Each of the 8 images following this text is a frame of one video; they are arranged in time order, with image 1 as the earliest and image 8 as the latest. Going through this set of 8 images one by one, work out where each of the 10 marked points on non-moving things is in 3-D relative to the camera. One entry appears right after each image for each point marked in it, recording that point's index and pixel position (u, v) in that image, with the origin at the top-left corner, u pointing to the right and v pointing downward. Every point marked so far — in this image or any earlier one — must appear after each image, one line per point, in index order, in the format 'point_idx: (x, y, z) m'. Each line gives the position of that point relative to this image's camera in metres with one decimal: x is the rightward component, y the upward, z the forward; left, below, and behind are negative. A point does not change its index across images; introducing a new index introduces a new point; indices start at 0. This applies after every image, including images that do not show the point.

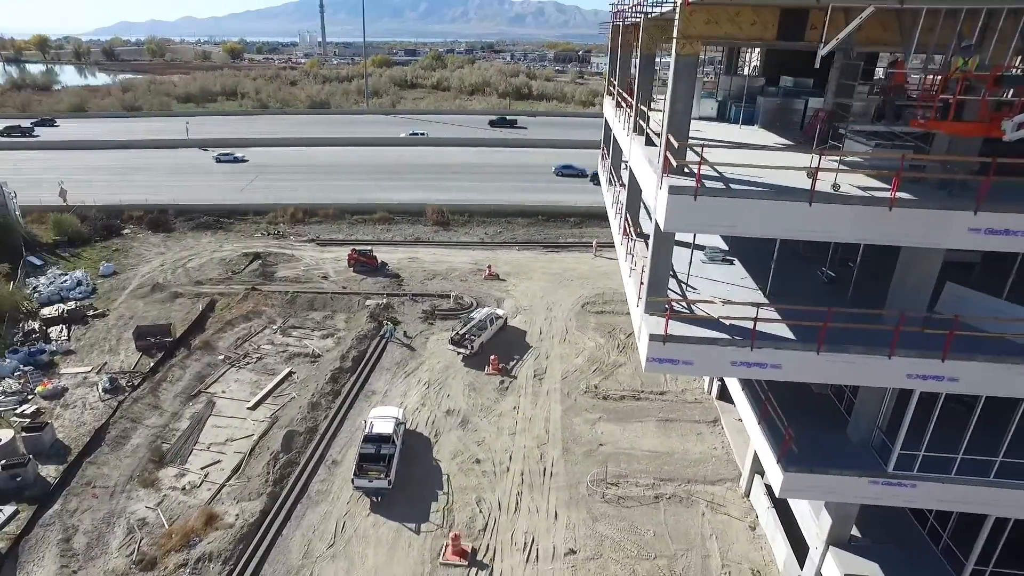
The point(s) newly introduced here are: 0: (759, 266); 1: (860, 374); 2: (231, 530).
0: (+5.3, +0.5, +15.4) m
1: (+5.8, -1.4, +11.8) m
2: (-7.4, -6.4, +19.2) m
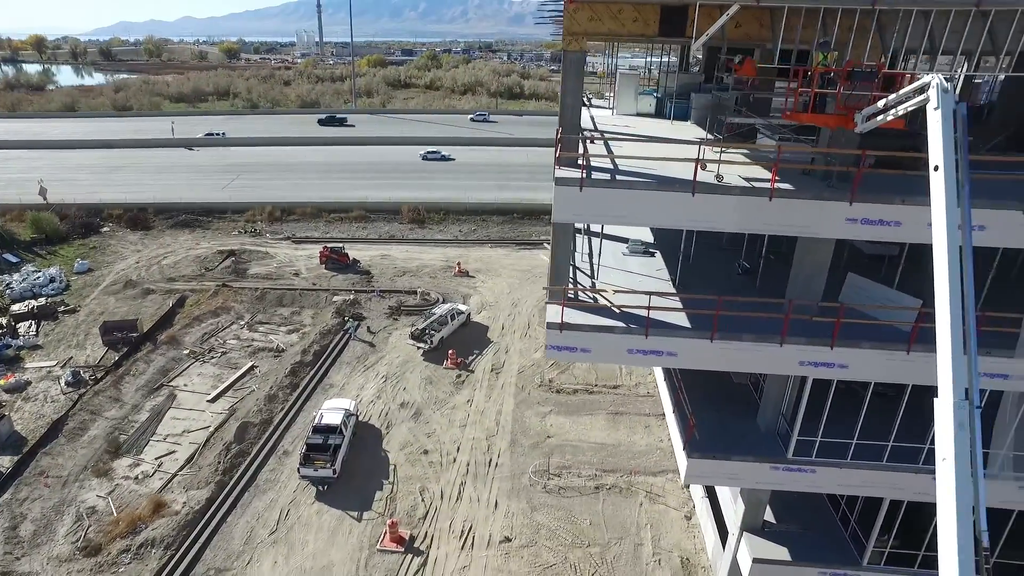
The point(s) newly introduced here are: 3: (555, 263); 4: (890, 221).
0: (+3.7, +0.7, +15.9) m
1: (+4.1, -1.2, +12.2) m
2: (-9.1, -6.2, +19.6) m
3: (+0.7, +0.4, +13.0) m
4: (+5.8, +1.0, +11.0) m
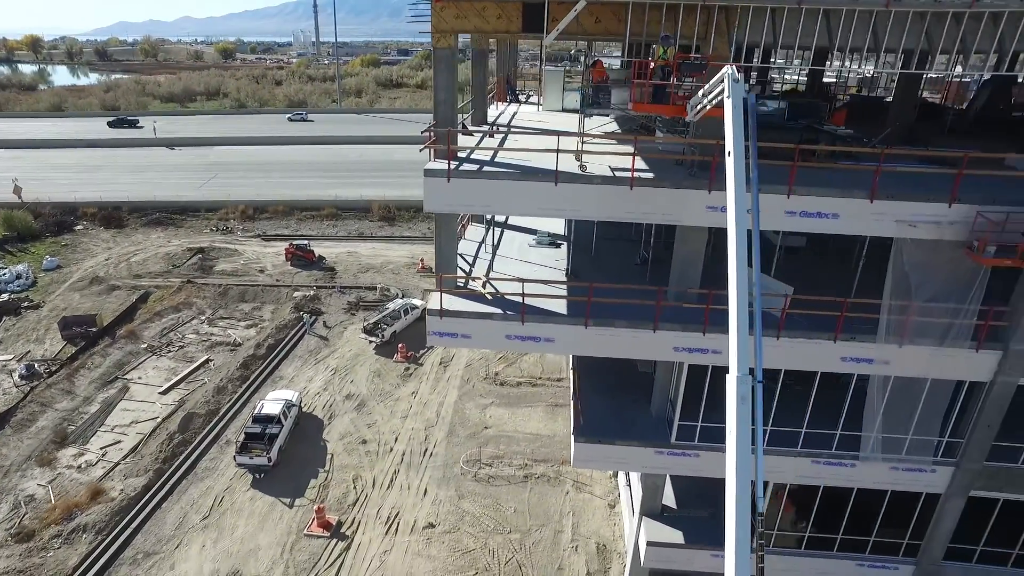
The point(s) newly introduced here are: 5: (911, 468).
0: (+1.6, +0.9, +16.3) m
1: (+2.0, -1.0, +12.7) m
2: (-11.1, -6.0, +20.2) m
3: (-1.4, +0.7, +13.5) m
4: (+3.7, +1.3, +11.5) m
5: (+7.4, -3.3, +13.2) m
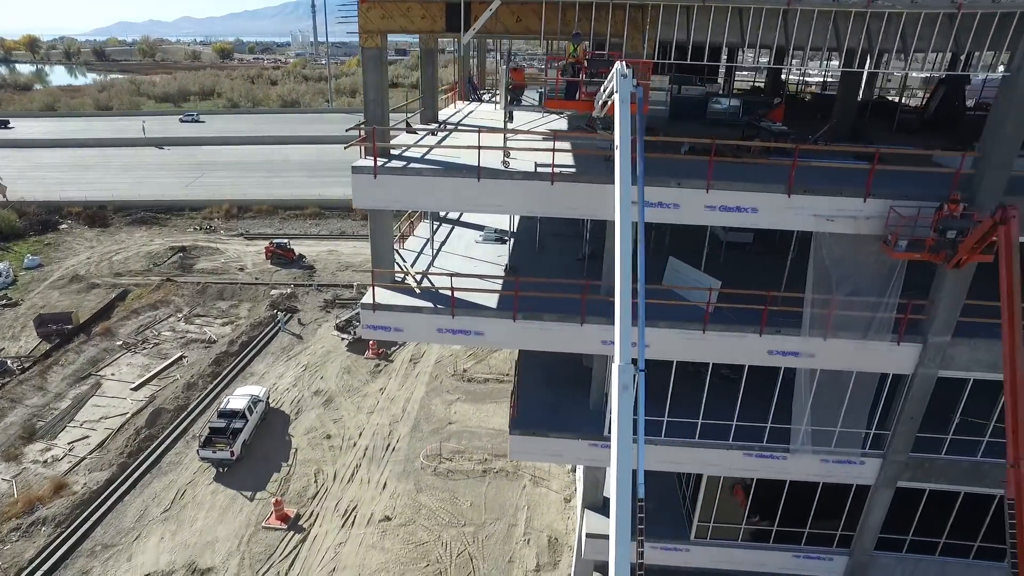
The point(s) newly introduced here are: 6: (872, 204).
0: (+0.4, +1.0, +16.6) m
1: (+0.8, -0.9, +12.9) m
2: (-12.3, -5.9, +20.4) m
3: (-2.6, +0.8, +13.8) m
4: (+2.5, +1.4, +11.7) m
5: (+6.2, -3.2, +13.4) m
6: (+5.7, +1.3, +11.2) m
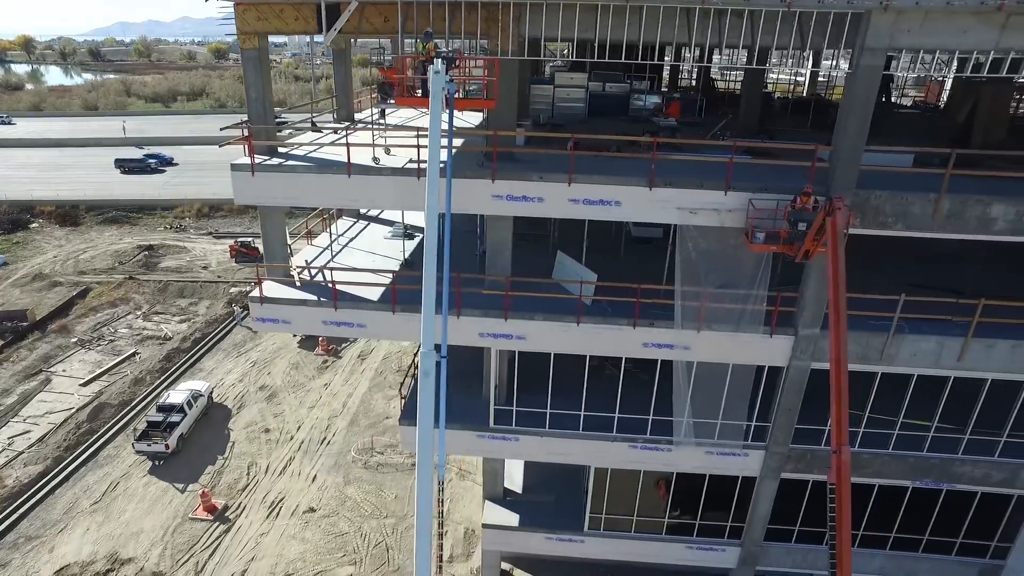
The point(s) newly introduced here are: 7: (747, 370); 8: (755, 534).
0: (-1.8, +1.1, +16.9) m
1: (-1.4, -0.8, +13.2) m
2: (-14.5, -5.8, +20.8) m
3: (-4.8, +0.9, +14.1) m
4: (+0.3, +1.5, +12.0) m
5: (+4.0, -3.1, +13.7) m
6: (+3.5, +1.5, +11.4) m
7: (+4.3, -1.5, +13.2) m
8: (+4.9, -5.0, +14.6) m
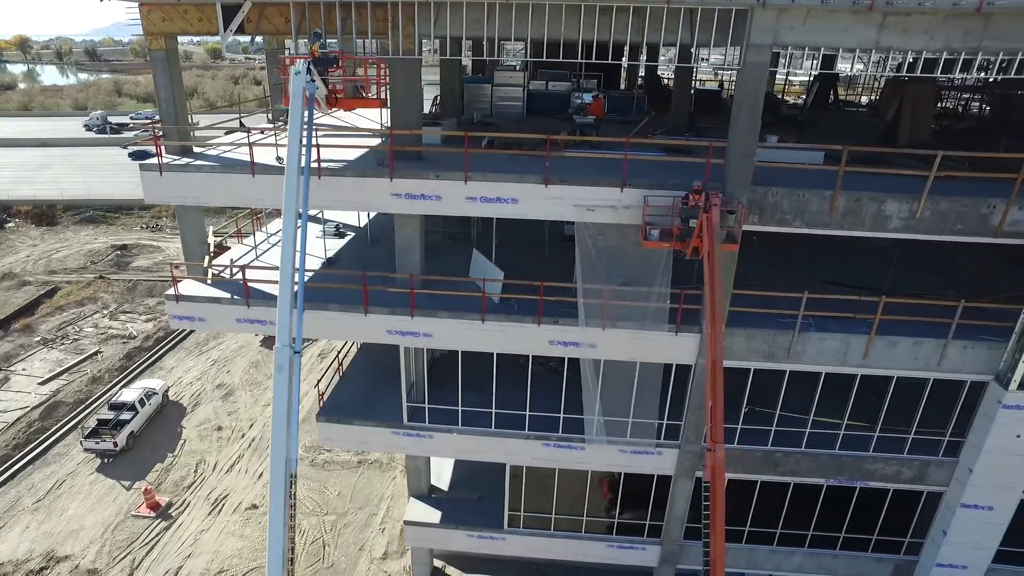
0: (-3.5, +1.2, +17.0) m
1: (-3.0, -0.8, +13.3) m
2: (-16.1, -5.7, +20.9) m
3: (-6.4, +0.9, +14.2) m
4: (-1.4, +1.5, +12.1) m
5: (+2.3, -3.0, +13.8) m
6: (+1.8, +1.5, +11.5) m
7: (+2.6, -1.4, +13.2) m
8: (+3.3, -4.9, +14.7) m
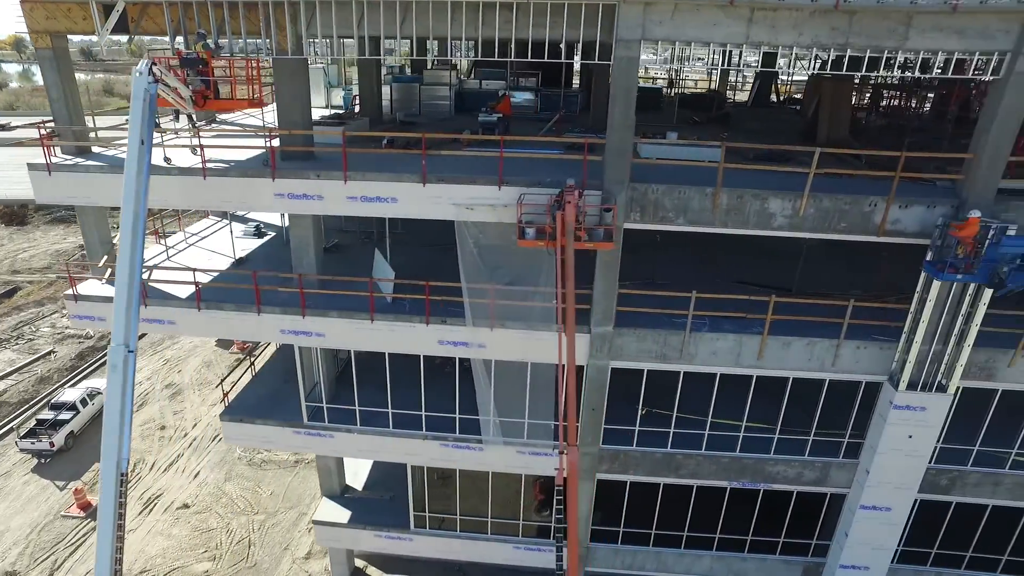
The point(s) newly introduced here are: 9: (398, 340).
0: (-5.4, +1.2, +16.9) m
1: (-5.0, -0.8, +13.2) m
2: (-18.0, -5.7, +20.9) m
3: (-8.3, +0.9, +14.1) m
4: (-3.3, +1.5, +12.0) m
5: (+0.4, -3.0, +13.7) m
6: (-0.1, +1.5, +11.4) m
7: (+0.7, -1.4, +13.1) m
8: (+1.4, -4.9, +14.6) m
9: (-2.0, -0.9, +12.7) m
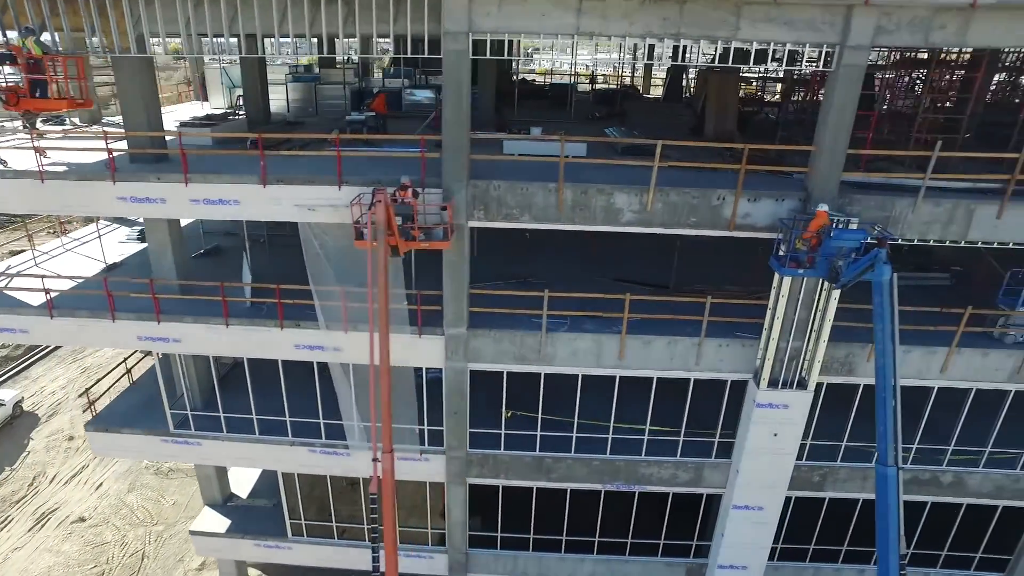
0: (-7.9, +1.1, +16.4) m
1: (-7.4, -0.9, +12.7) m
2: (-20.6, -6.1, +20.1) m
3: (-10.8, +0.7, +13.5) m
4: (-5.7, +1.4, +11.6) m
5: (-2.0, -3.1, +13.3) m
6: (-2.5, +1.5, +11.1) m
7: (-1.7, -1.5, +12.8) m
8: (-1.0, -4.9, +14.3) m
9: (-4.4, -1.0, +12.3) m
